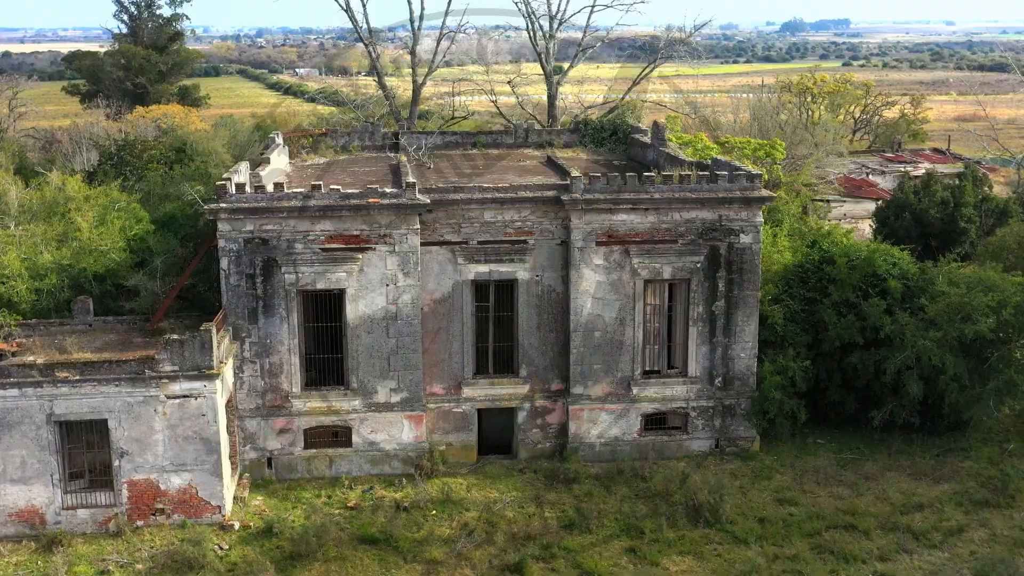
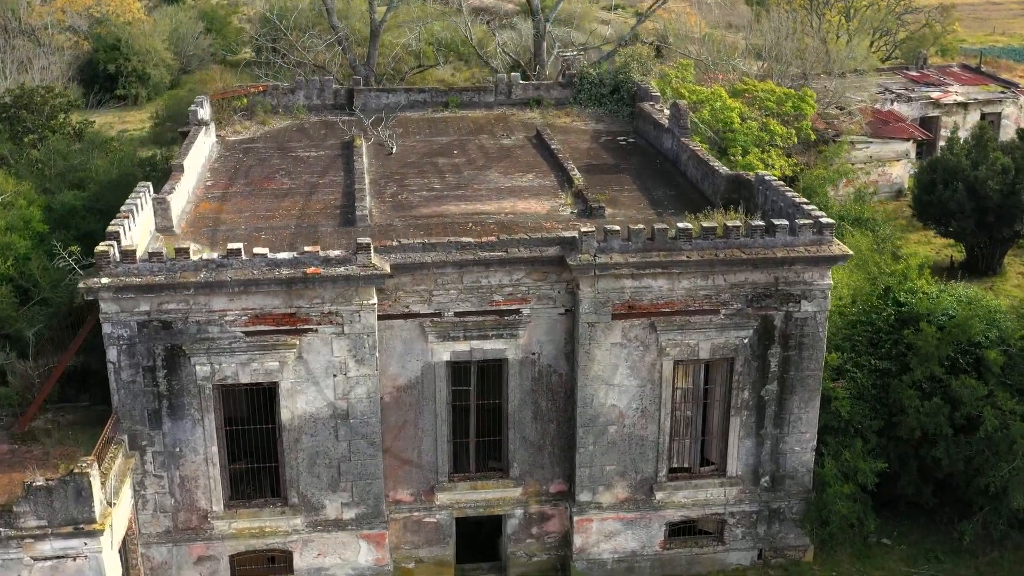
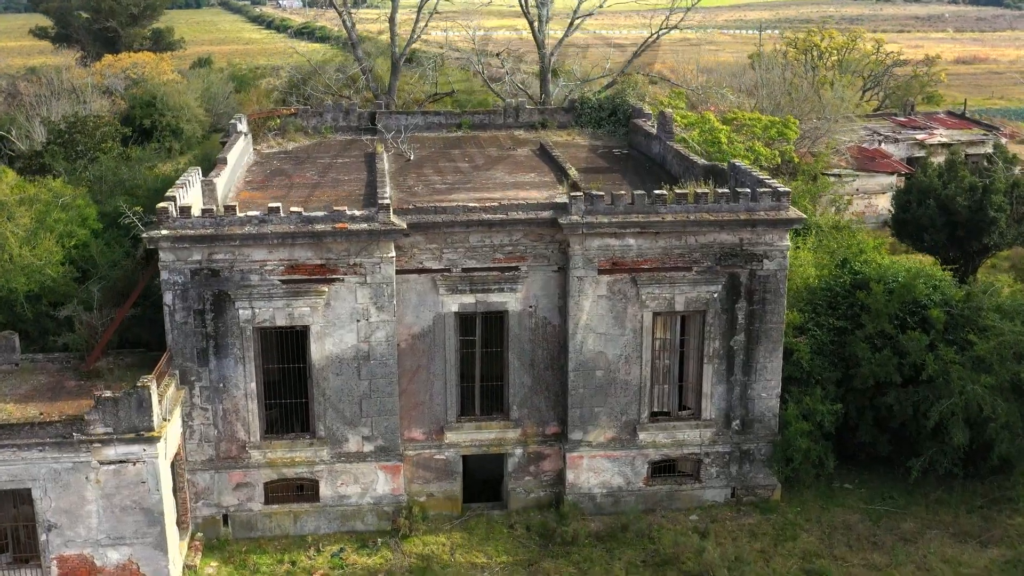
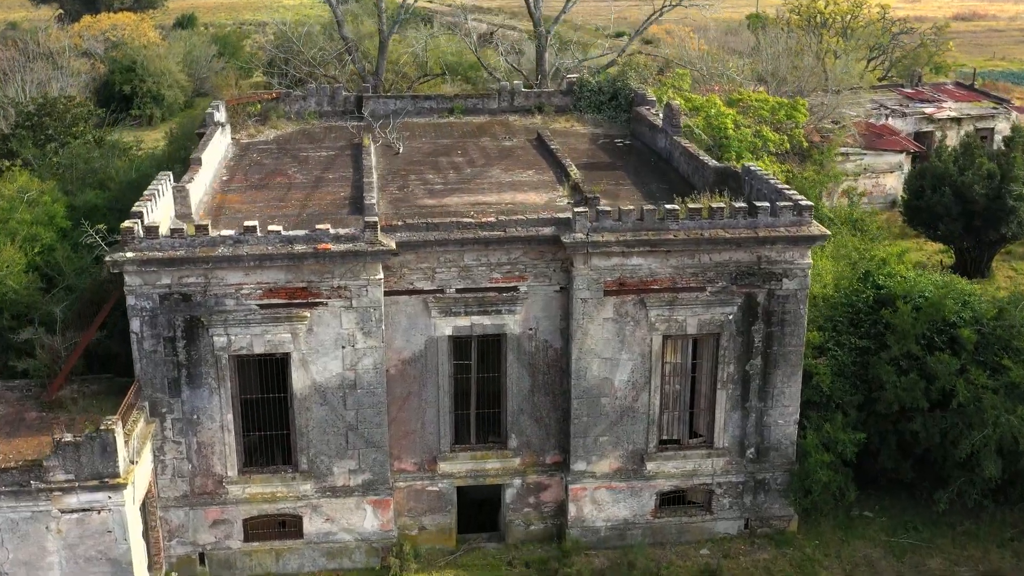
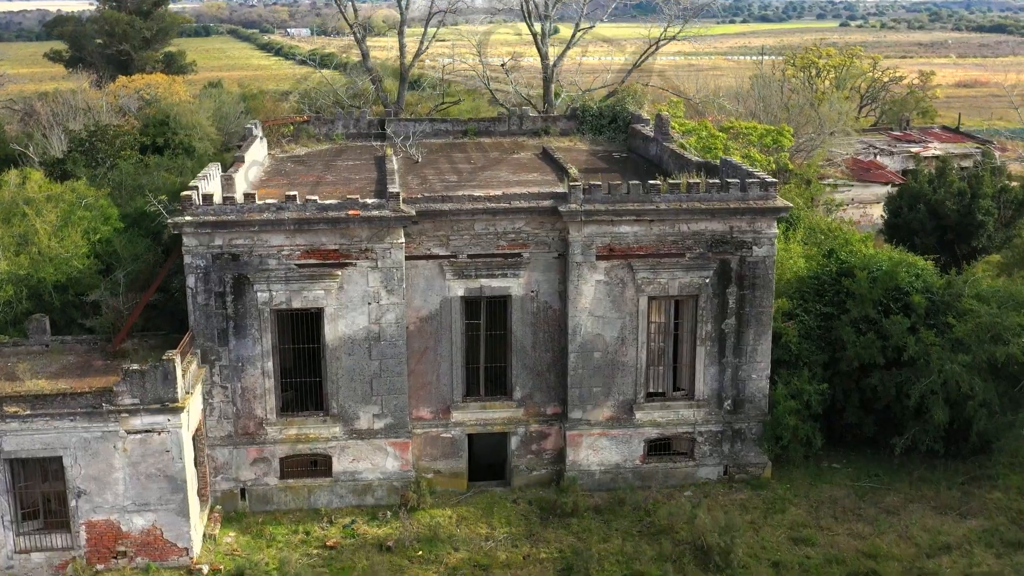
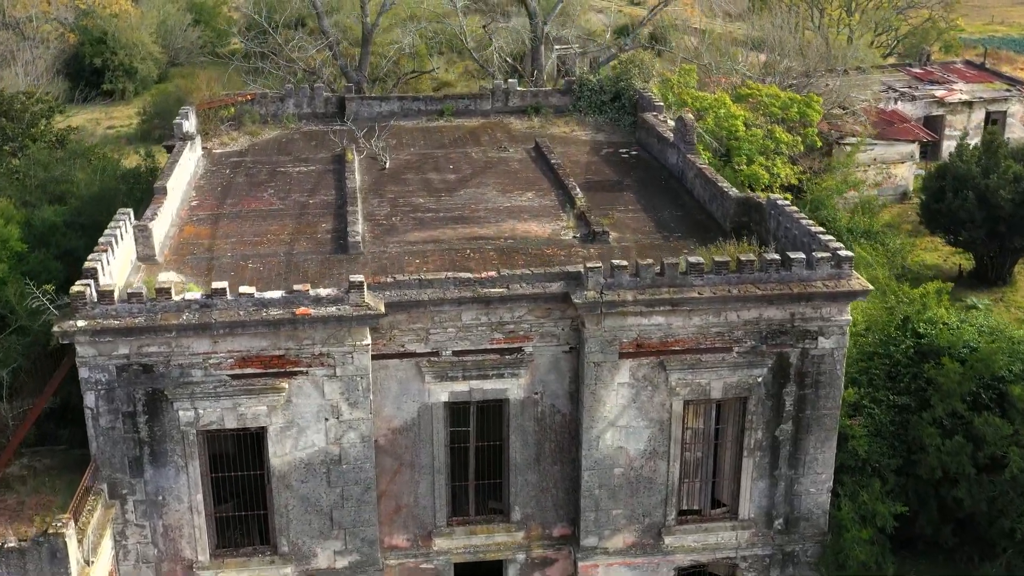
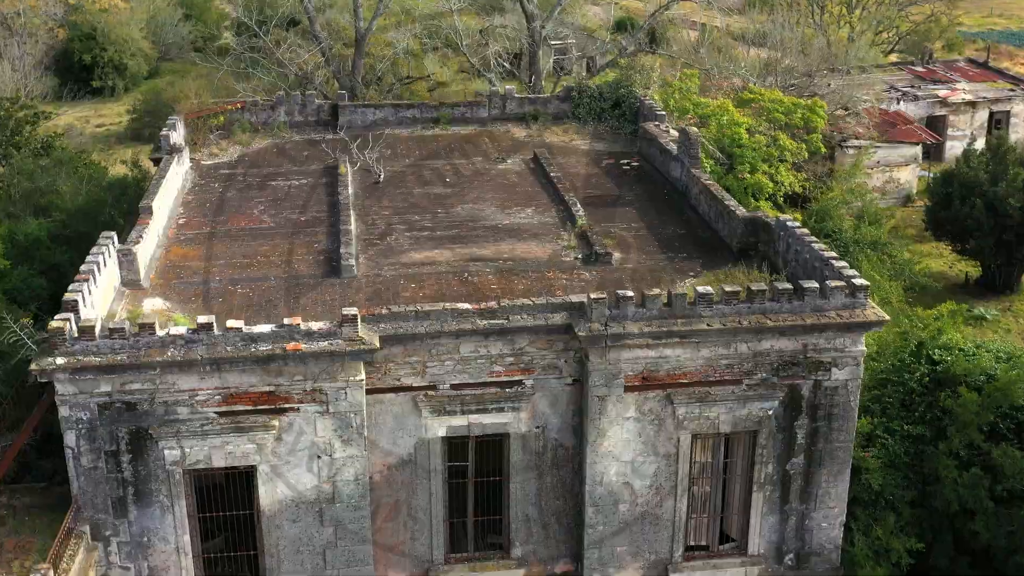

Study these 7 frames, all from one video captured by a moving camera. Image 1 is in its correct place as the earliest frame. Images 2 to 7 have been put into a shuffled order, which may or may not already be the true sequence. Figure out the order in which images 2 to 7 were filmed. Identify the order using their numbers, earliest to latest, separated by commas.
5, 3, 4, 2, 6, 7
